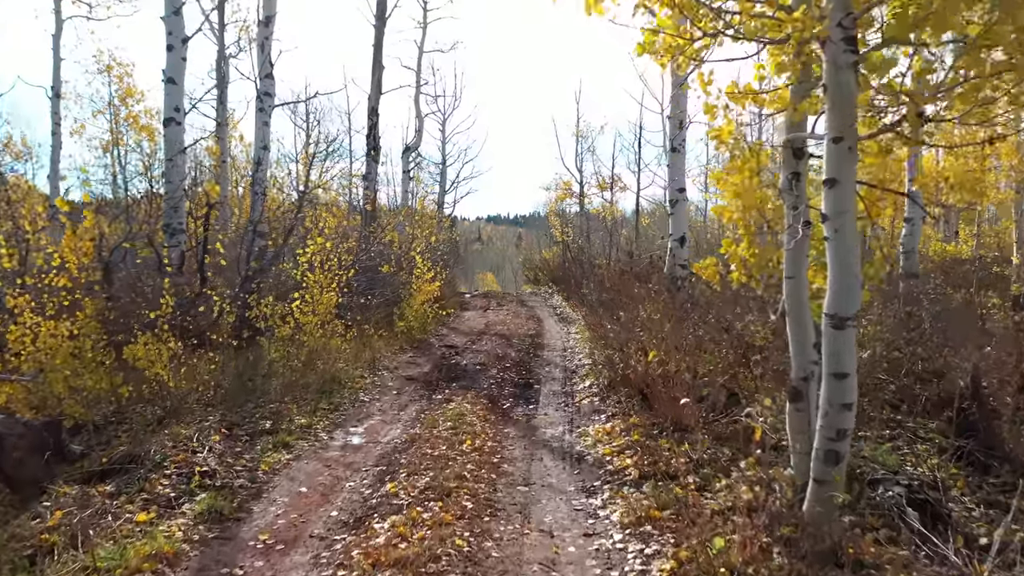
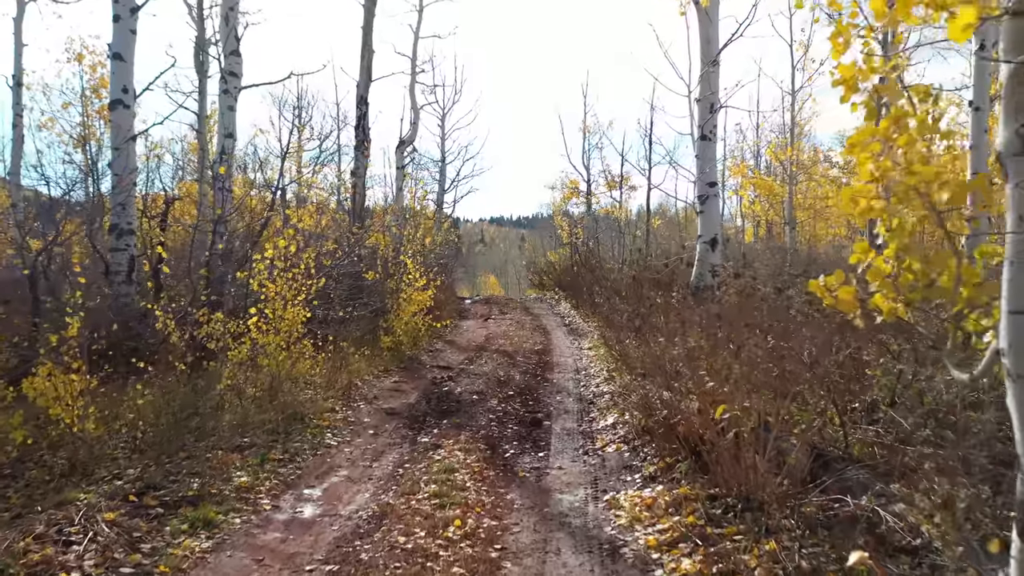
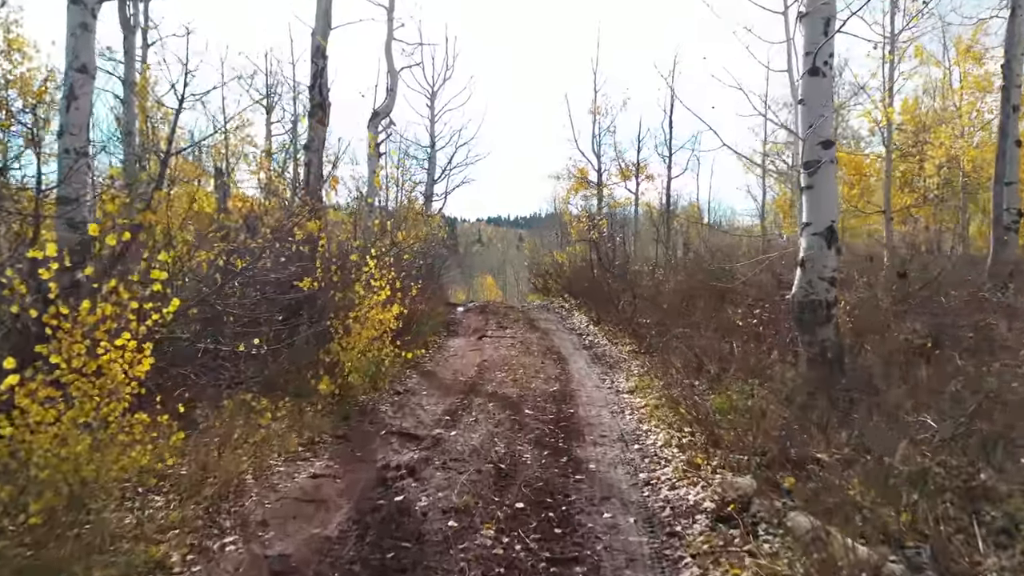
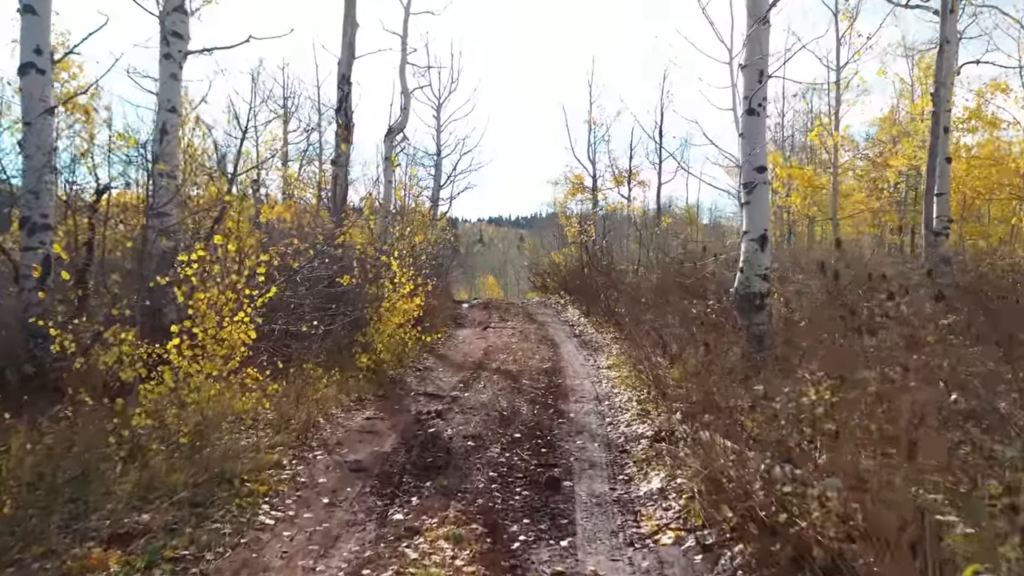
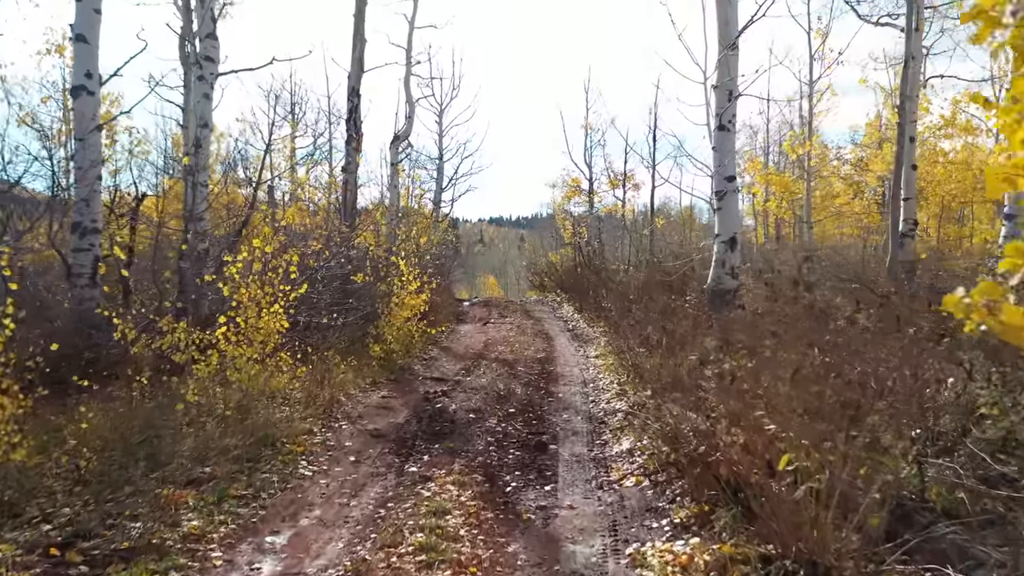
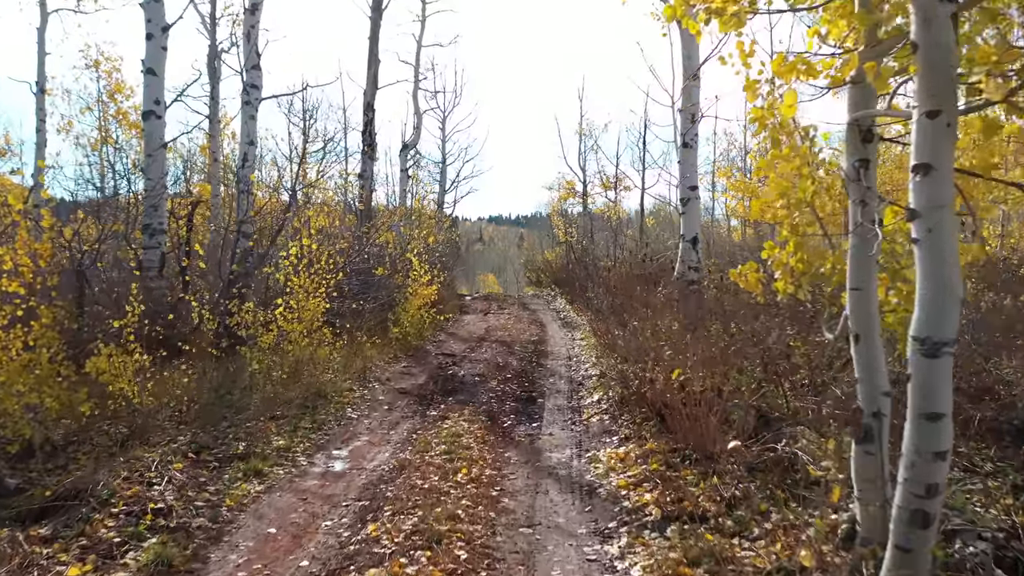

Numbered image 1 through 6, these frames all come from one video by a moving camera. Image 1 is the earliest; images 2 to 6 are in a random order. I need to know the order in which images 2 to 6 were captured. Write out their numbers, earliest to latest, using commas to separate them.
6, 2, 5, 4, 3
